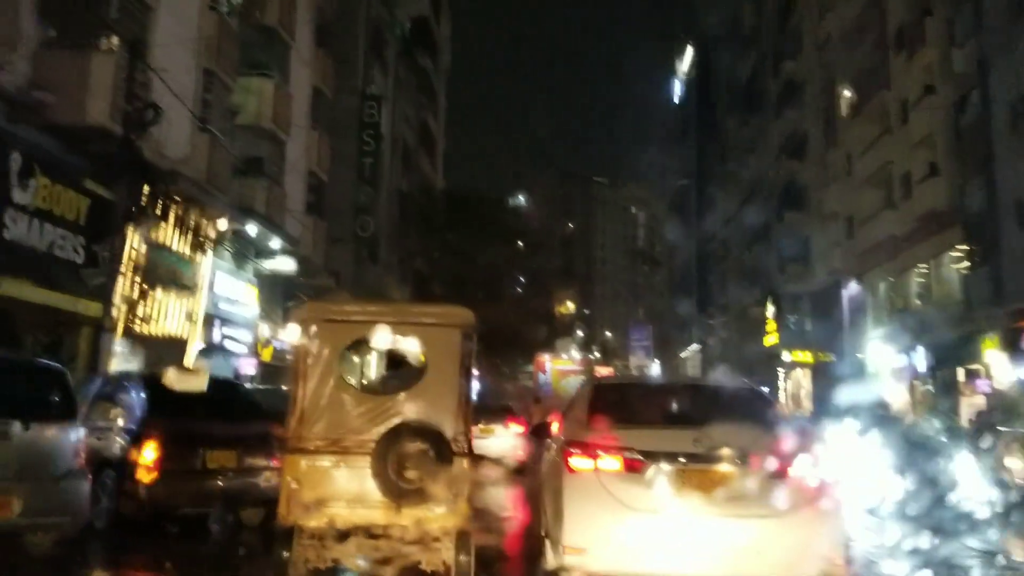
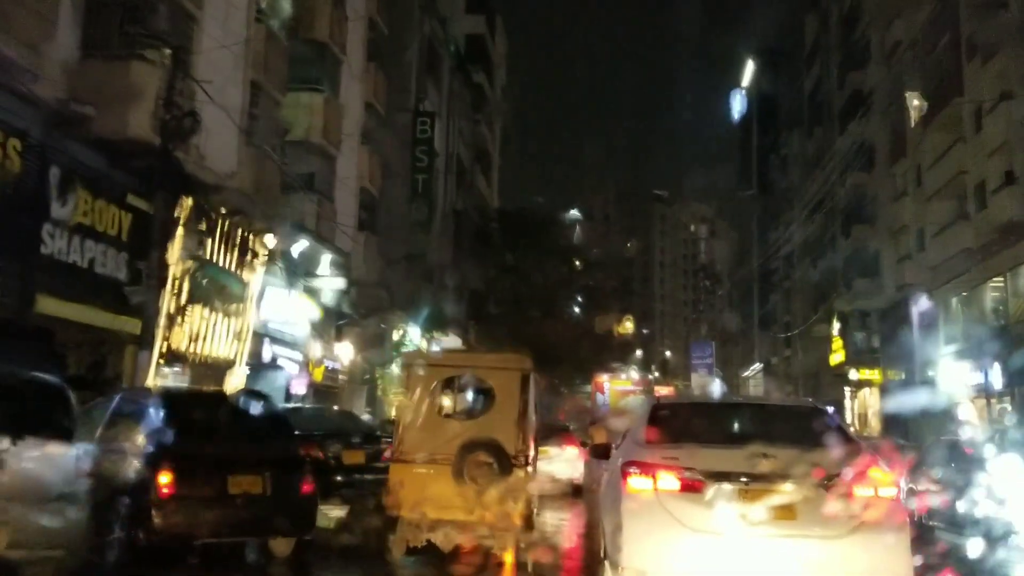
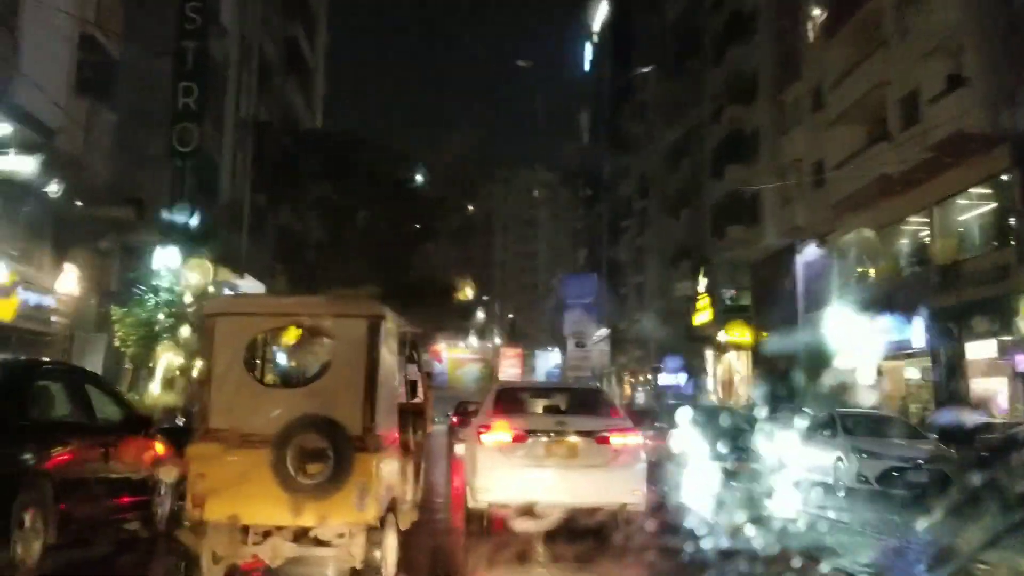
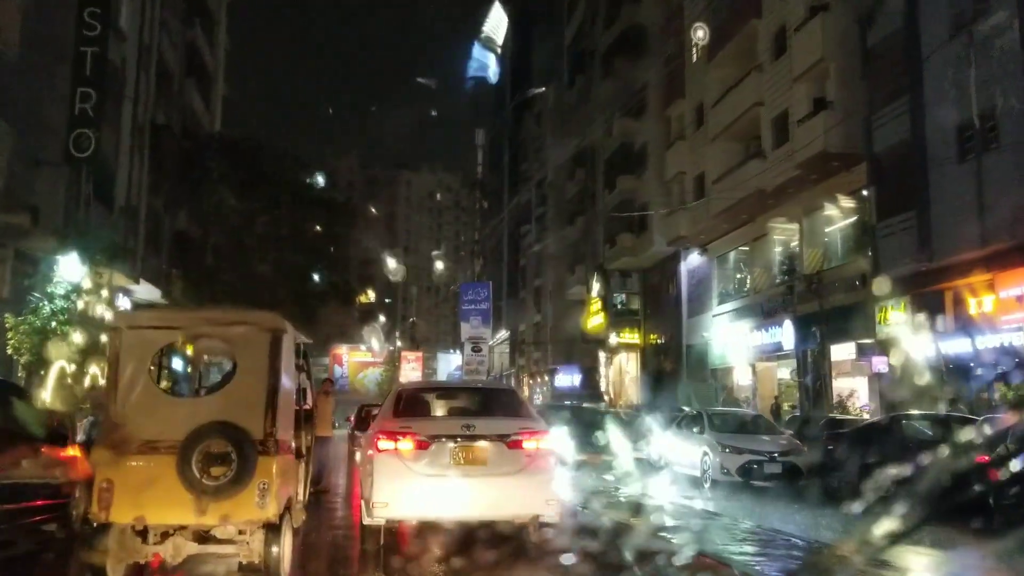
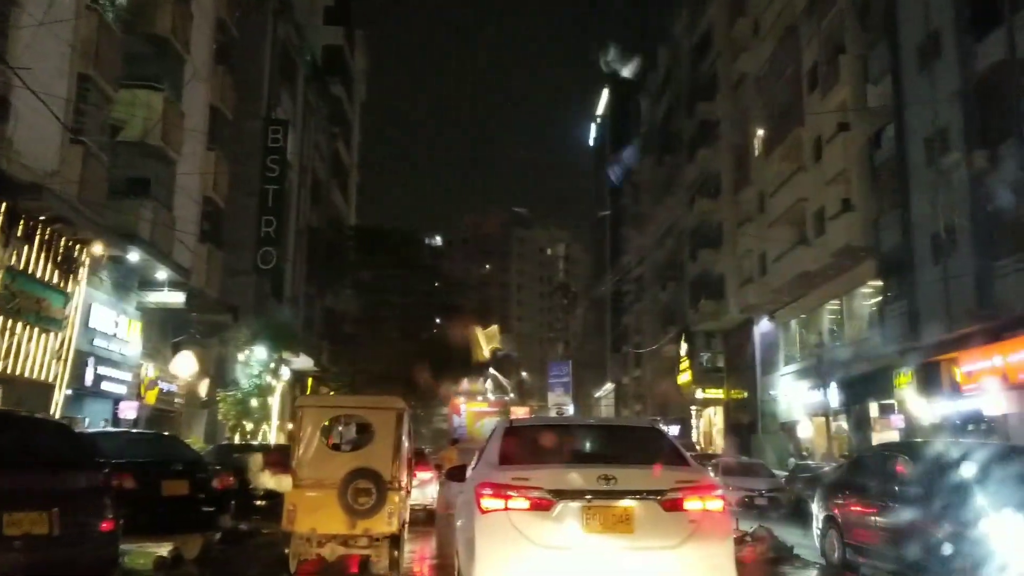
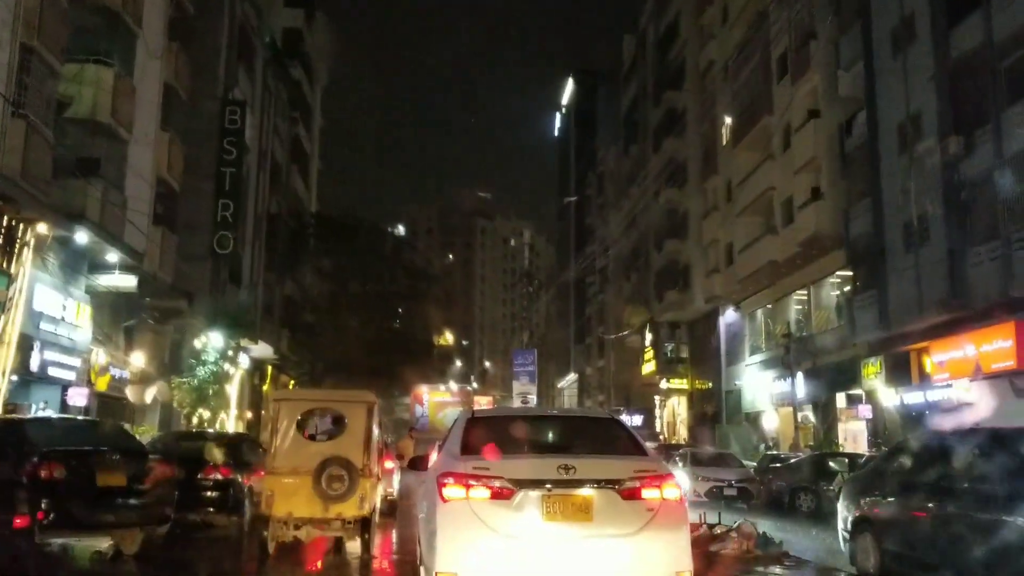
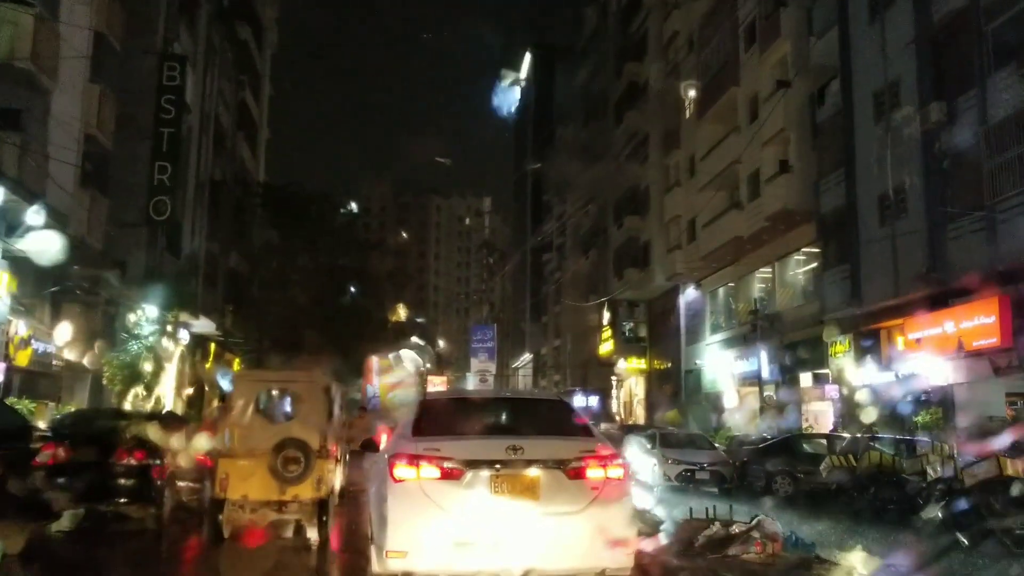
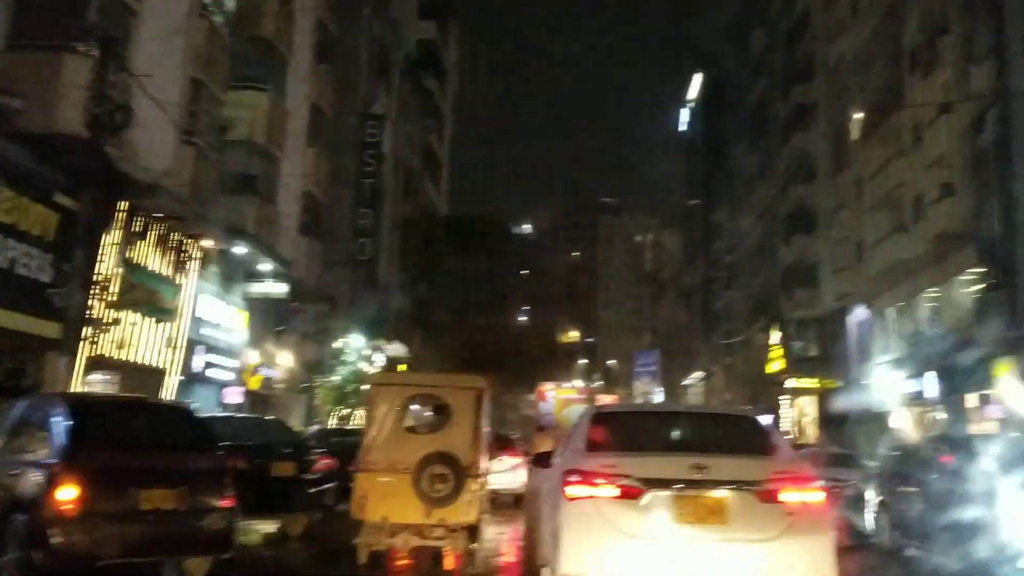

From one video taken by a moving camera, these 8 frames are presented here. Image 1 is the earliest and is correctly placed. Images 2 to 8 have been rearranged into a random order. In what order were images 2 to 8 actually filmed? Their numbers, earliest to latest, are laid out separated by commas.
2, 8, 5, 6, 7, 4, 3
